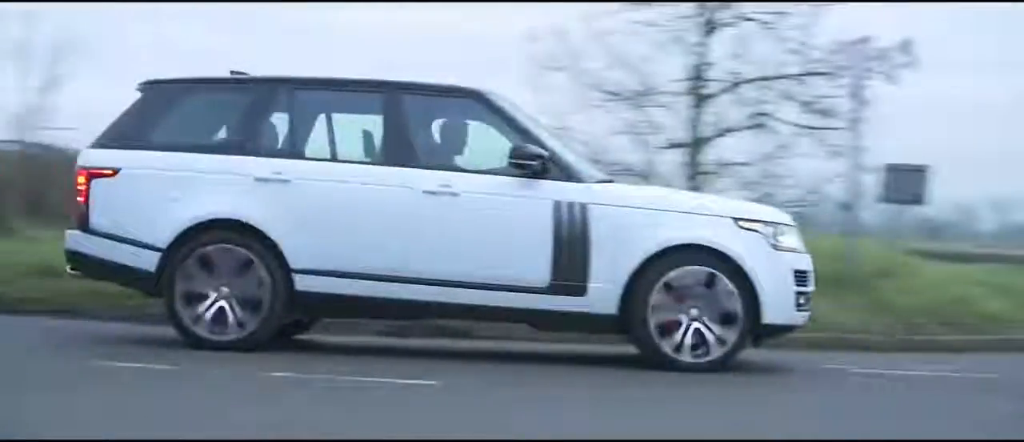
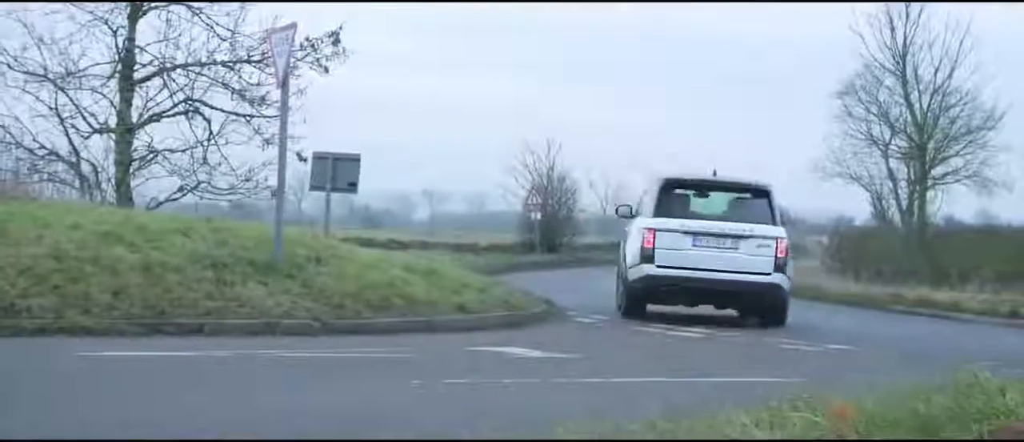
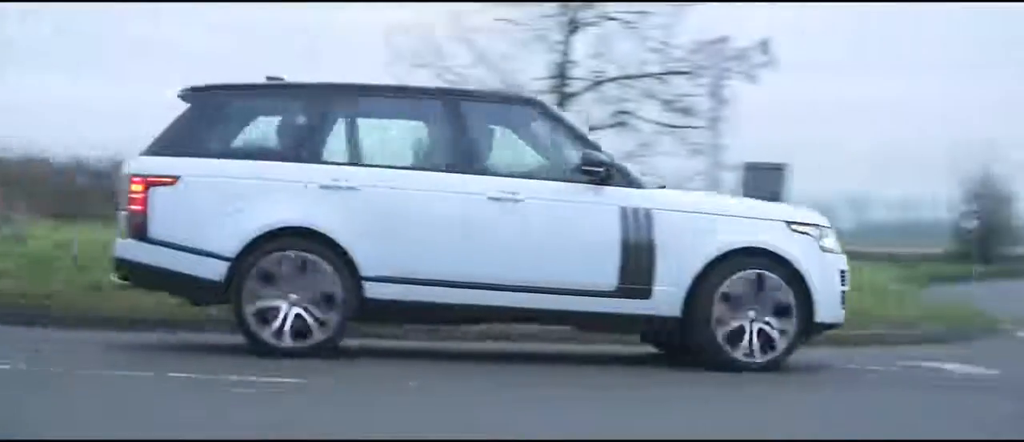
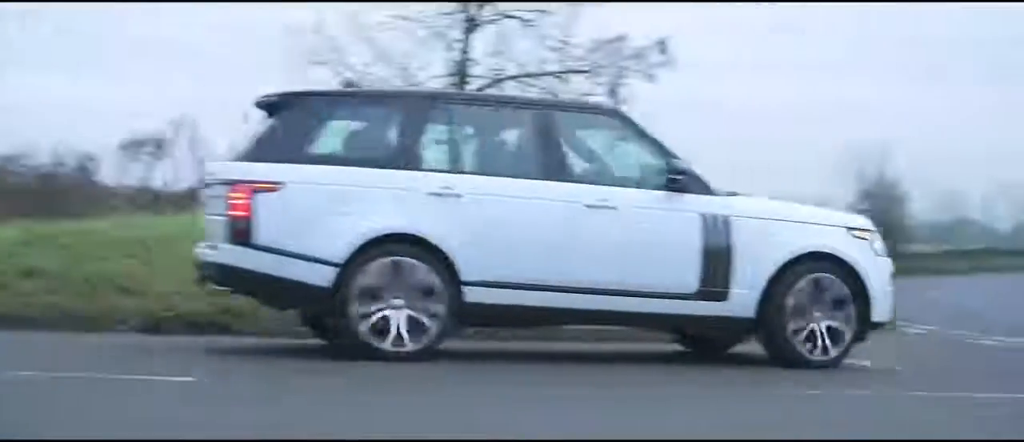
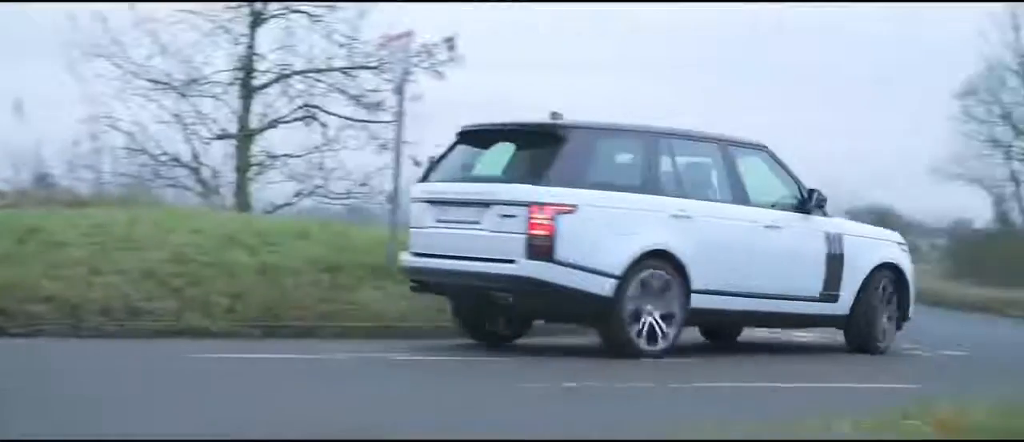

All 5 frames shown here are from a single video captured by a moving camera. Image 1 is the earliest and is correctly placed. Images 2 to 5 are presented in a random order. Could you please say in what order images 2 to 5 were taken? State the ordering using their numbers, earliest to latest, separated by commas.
3, 4, 5, 2
